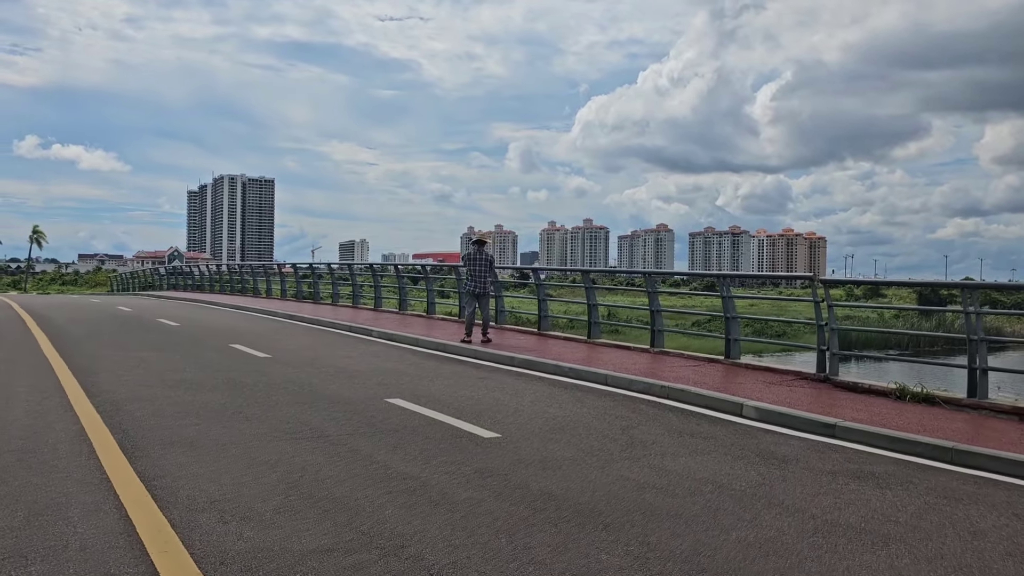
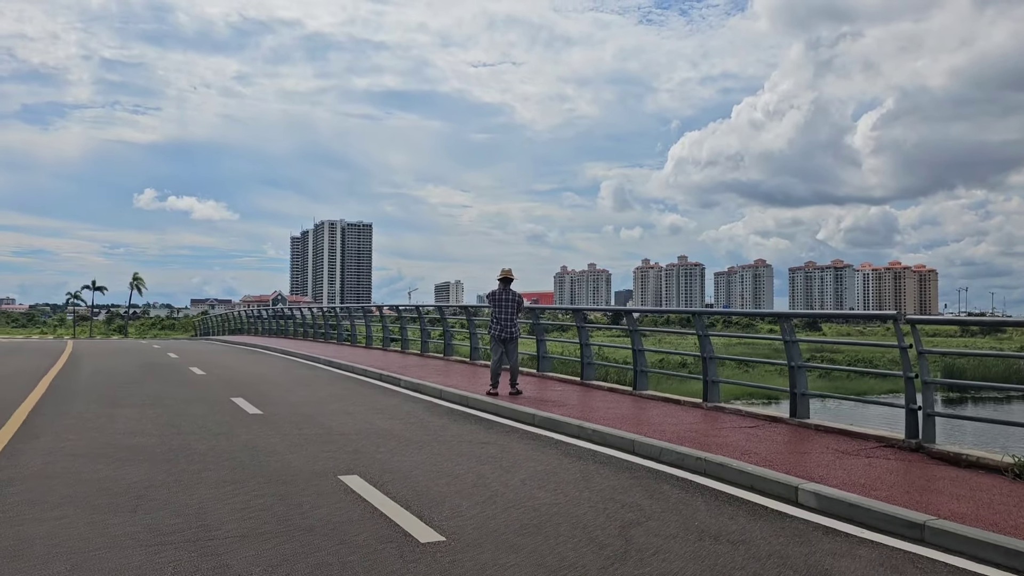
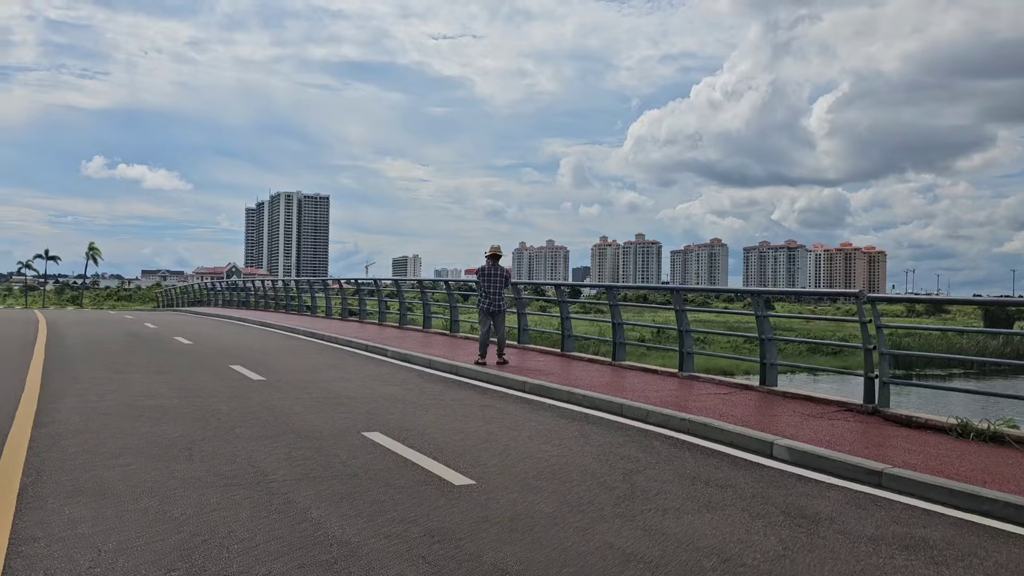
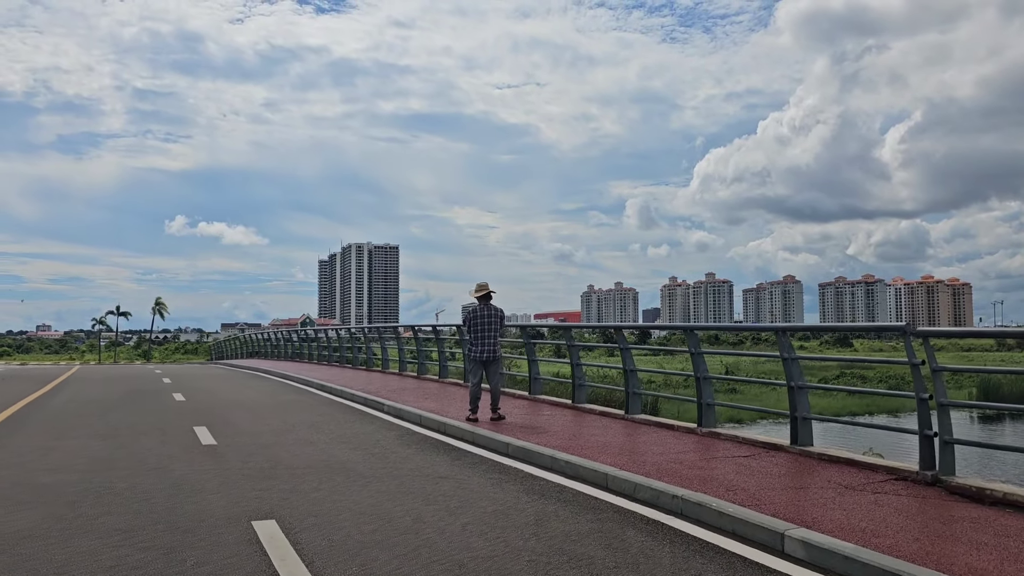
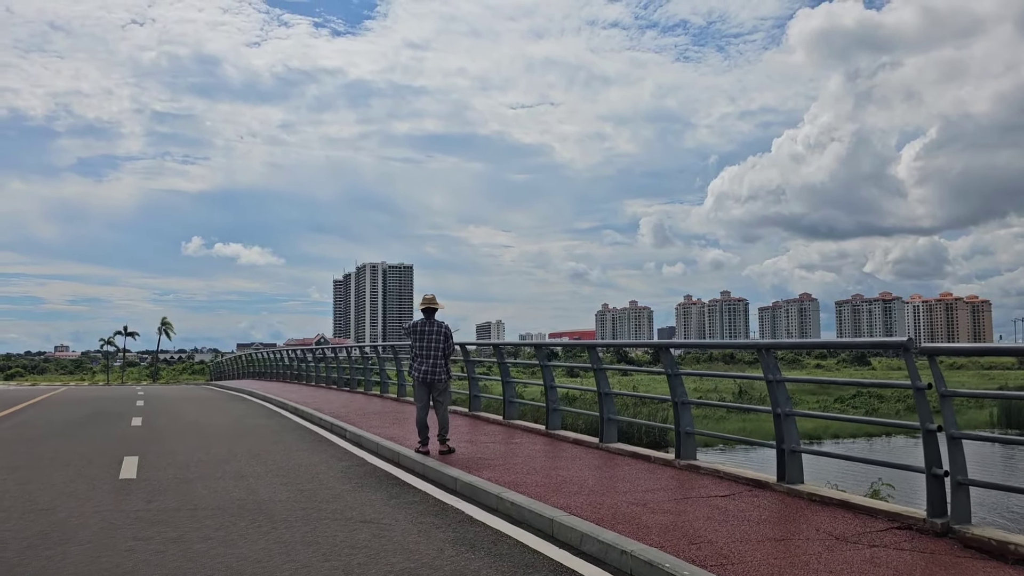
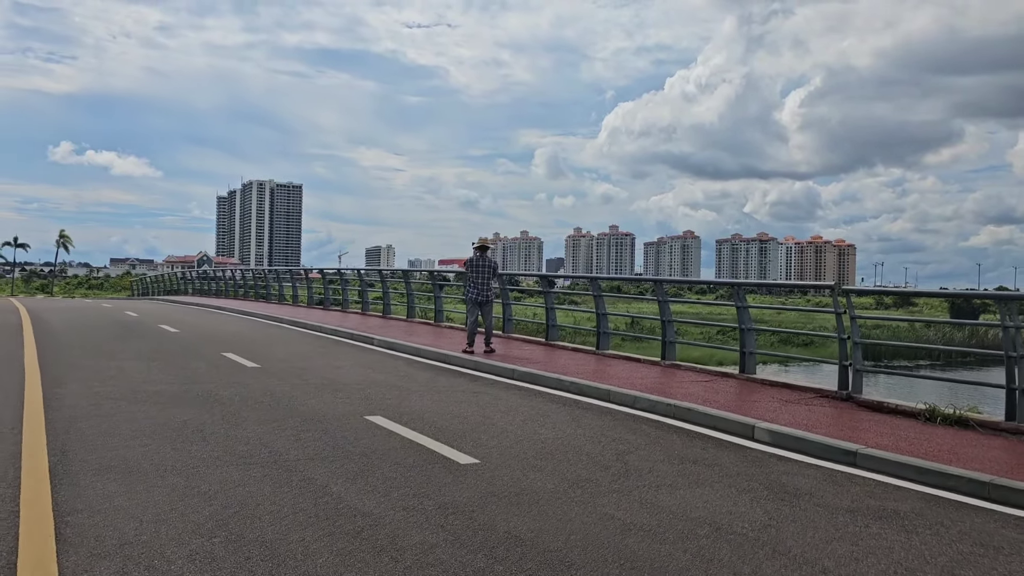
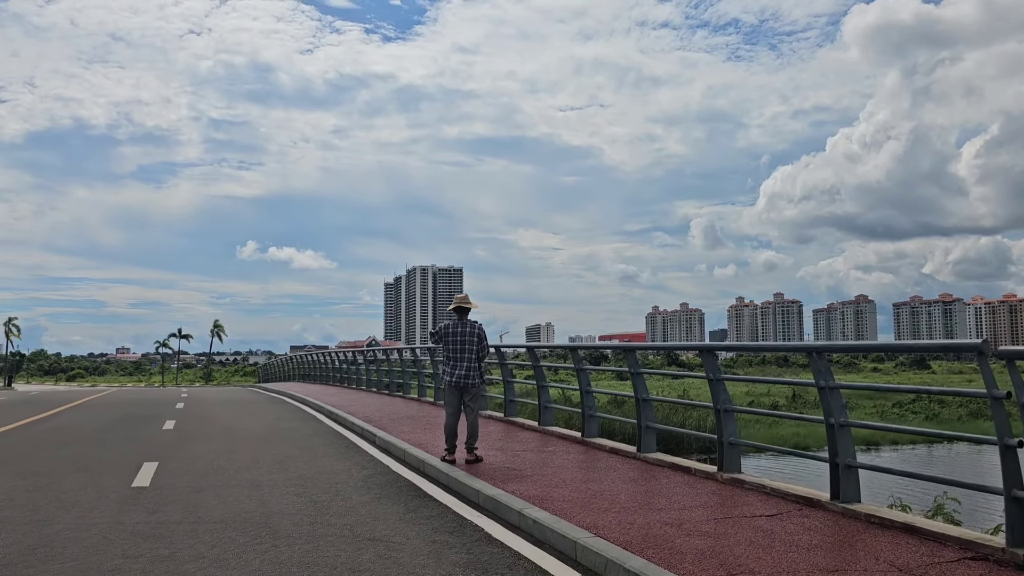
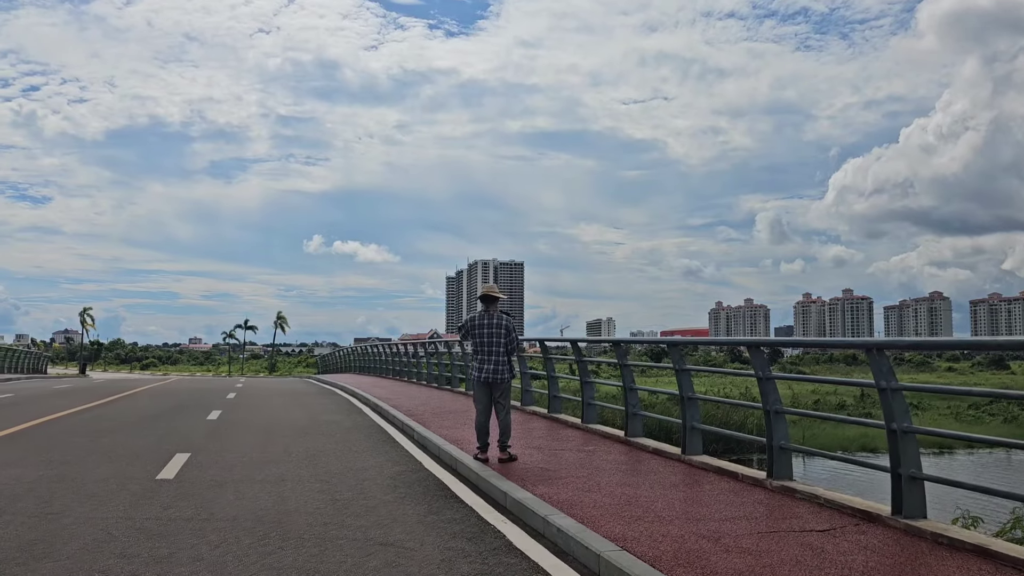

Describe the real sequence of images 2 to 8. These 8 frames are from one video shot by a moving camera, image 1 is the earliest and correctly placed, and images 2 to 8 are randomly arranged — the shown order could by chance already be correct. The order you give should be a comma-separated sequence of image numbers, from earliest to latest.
6, 3, 2, 4, 5, 7, 8
